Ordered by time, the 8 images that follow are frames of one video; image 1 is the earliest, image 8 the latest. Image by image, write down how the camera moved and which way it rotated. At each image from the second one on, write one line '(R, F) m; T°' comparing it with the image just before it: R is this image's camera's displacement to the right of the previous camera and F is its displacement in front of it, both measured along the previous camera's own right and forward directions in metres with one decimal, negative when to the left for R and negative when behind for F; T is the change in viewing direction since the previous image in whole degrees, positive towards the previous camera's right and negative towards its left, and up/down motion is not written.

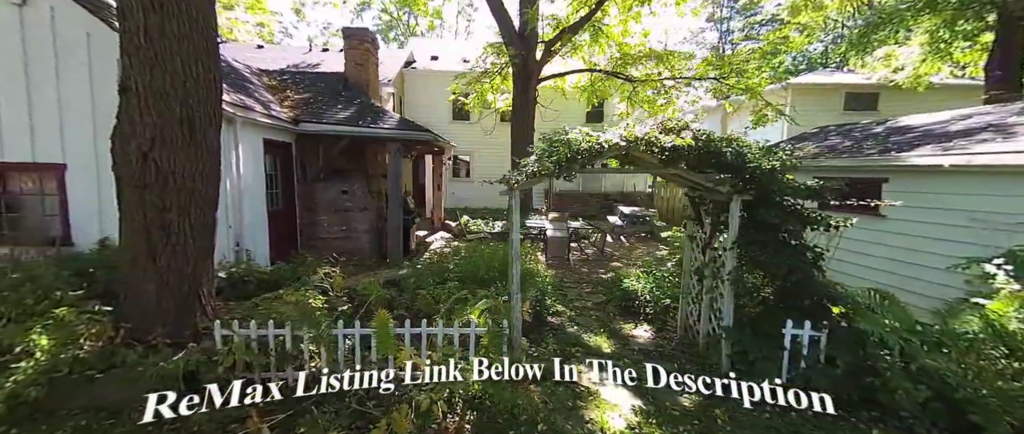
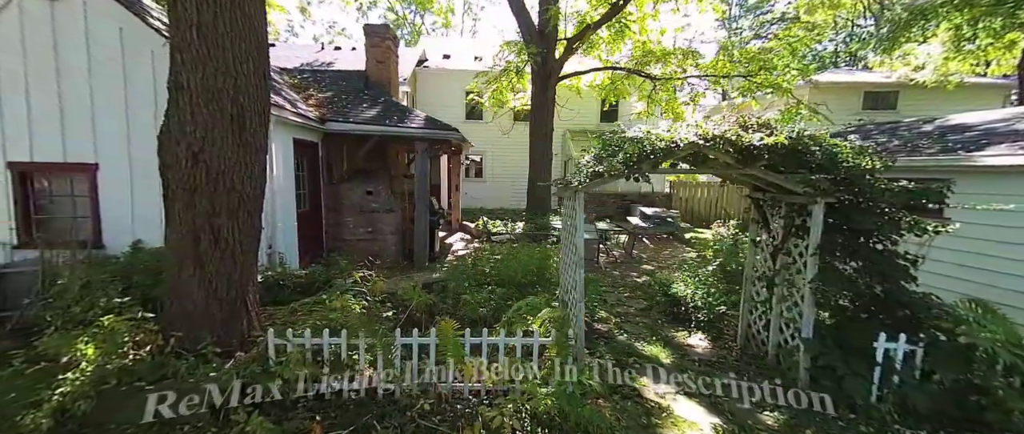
(-0.5, +0.2) m; 0°
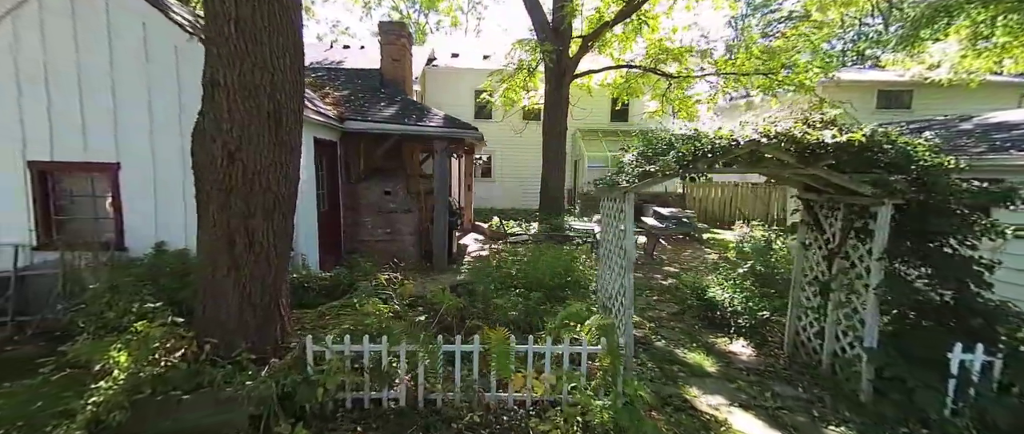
(-0.4, +0.2) m; 0°
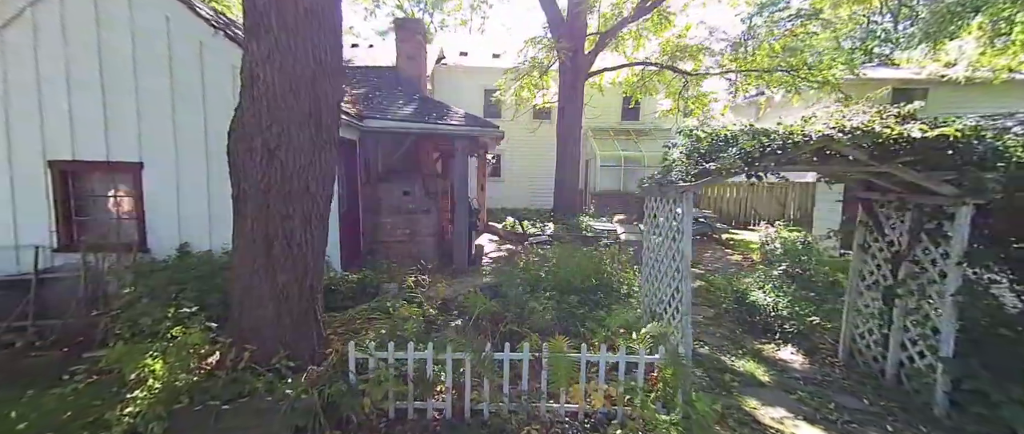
(-0.4, +0.2) m; 0°
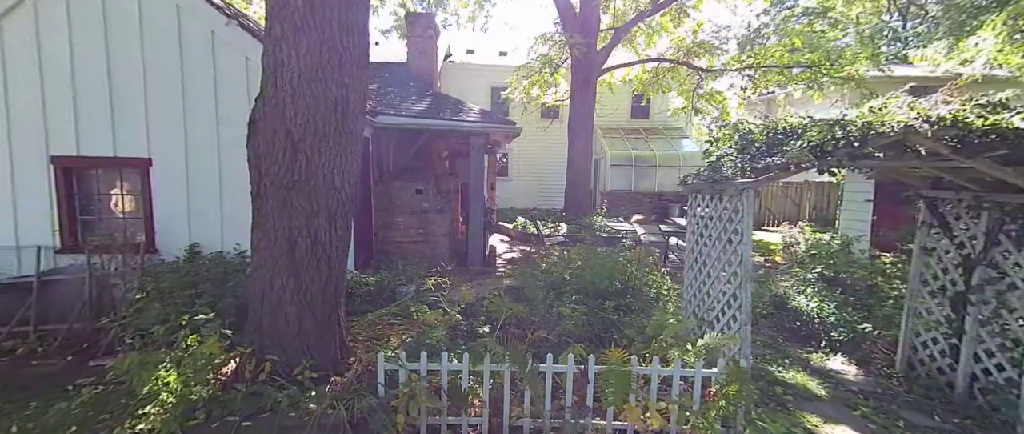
(-0.3, +0.3) m; 0°
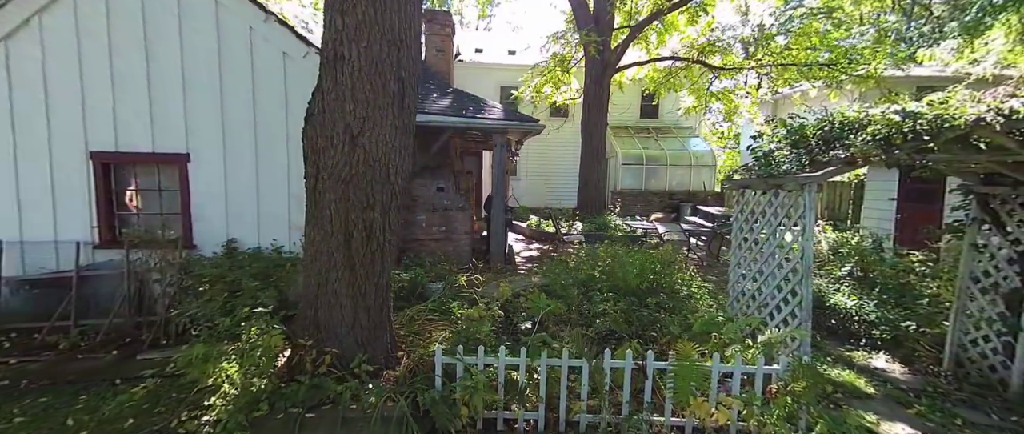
(-0.4, 0.0) m; 0°
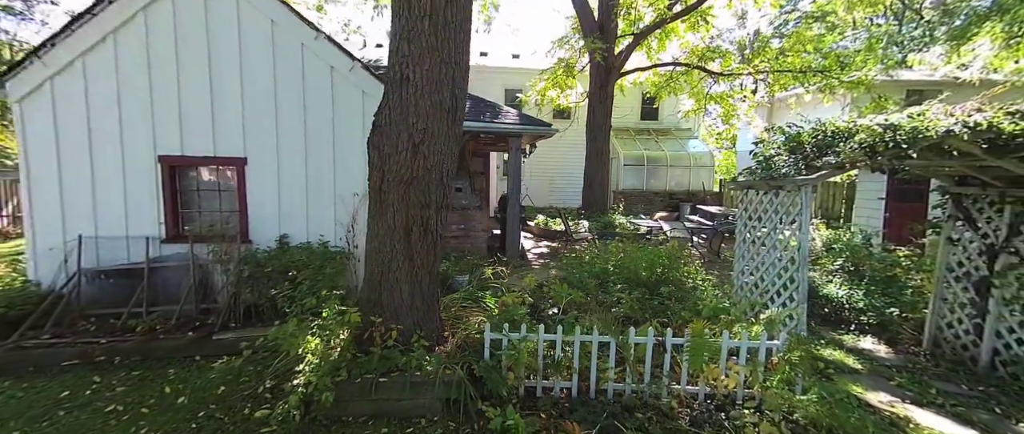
(-0.3, -0.5) m; 0°
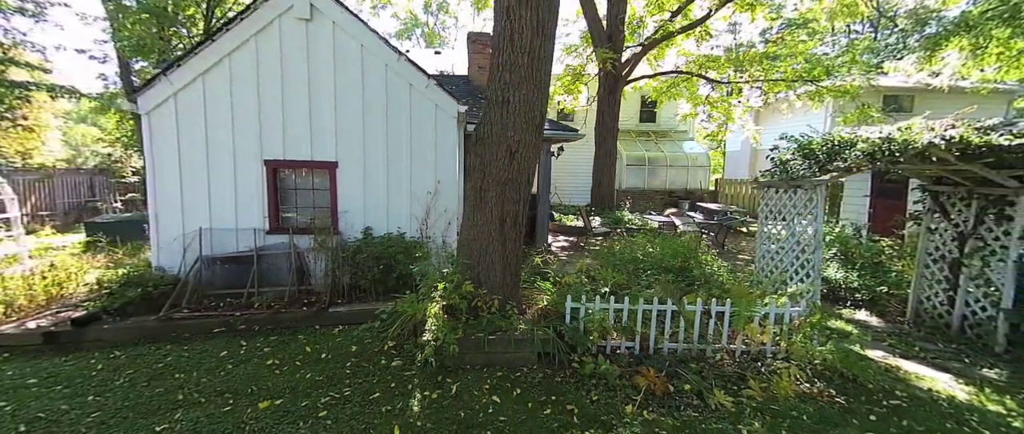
(-0.9, -0.8) m; +2°
